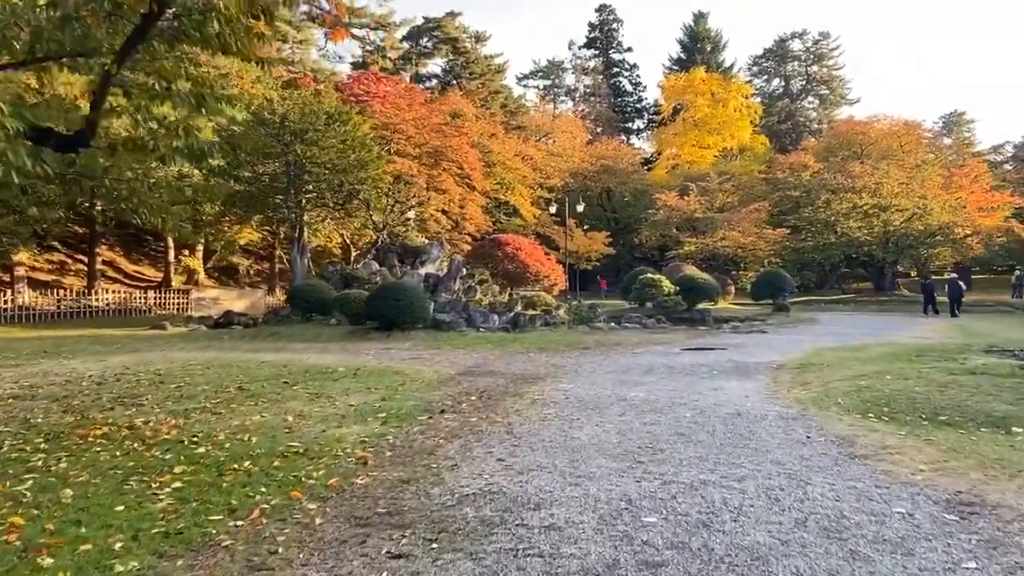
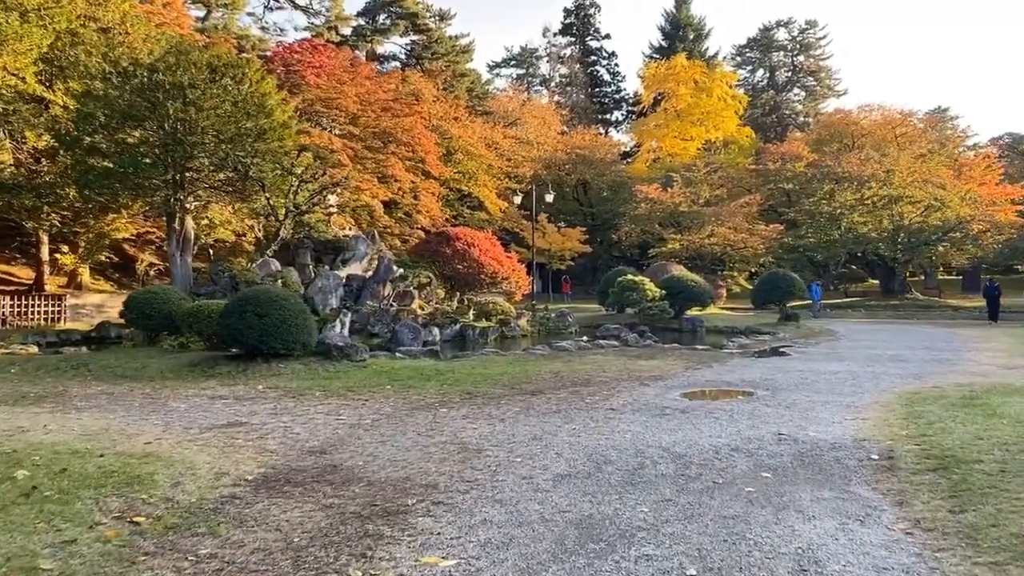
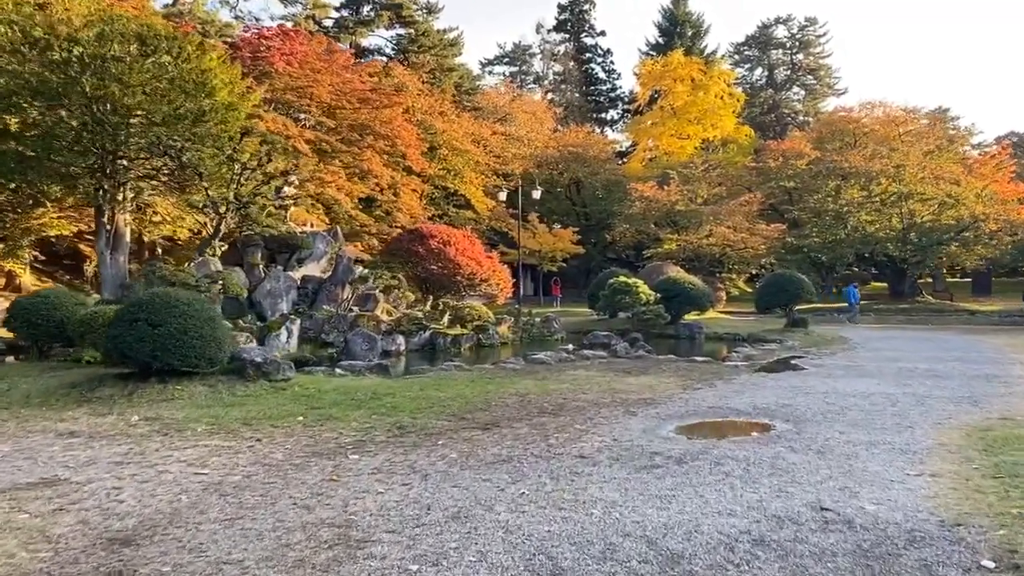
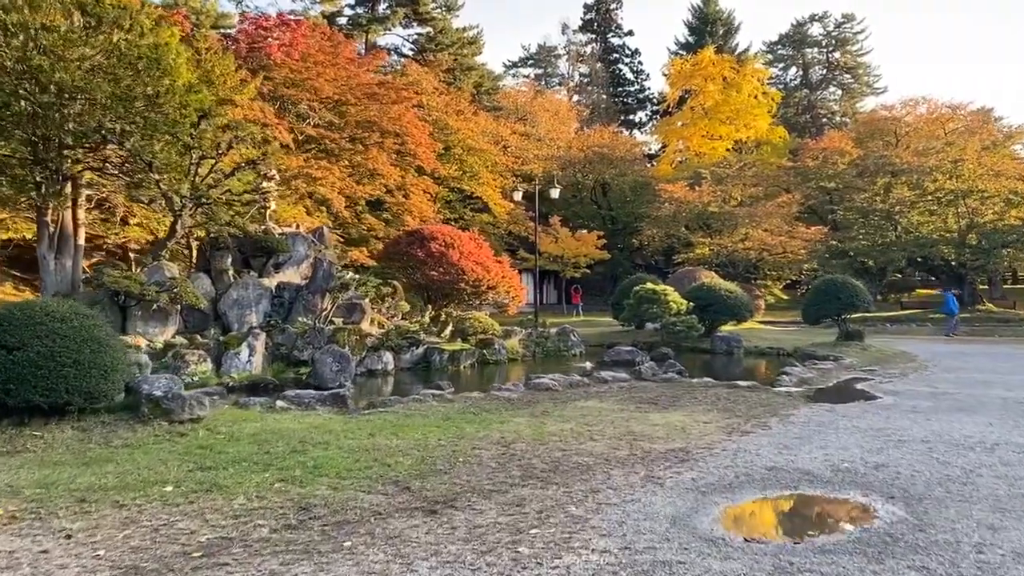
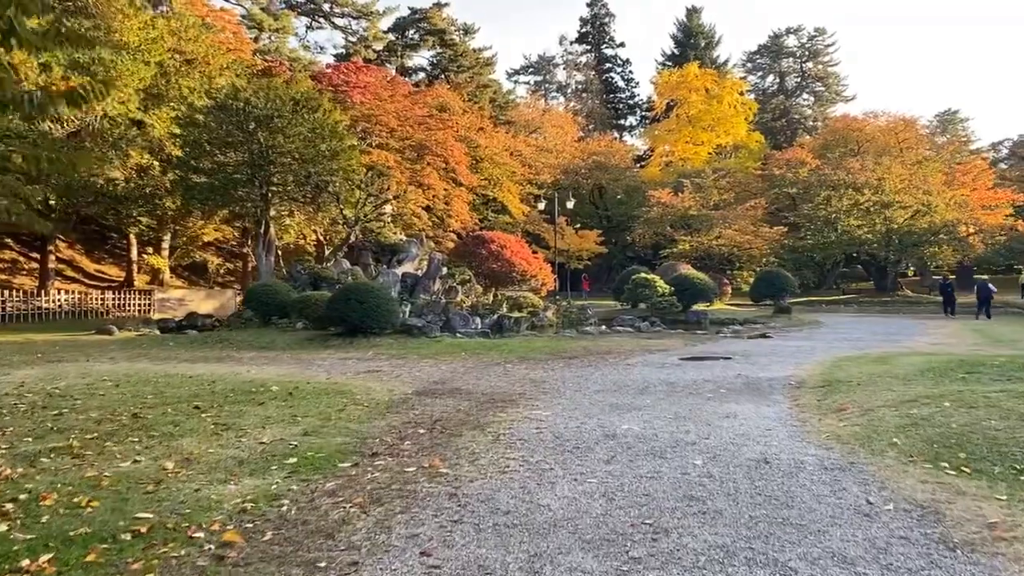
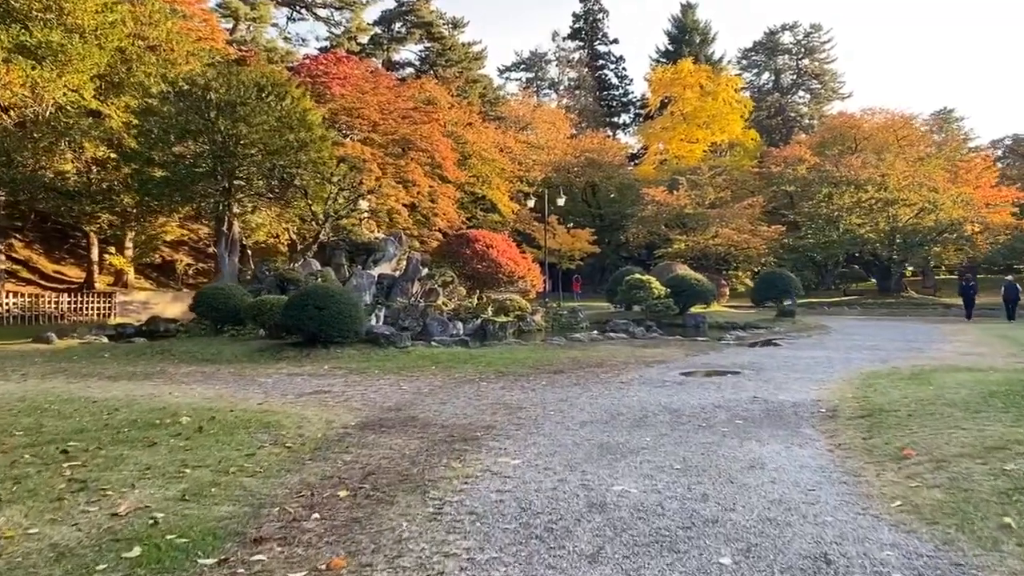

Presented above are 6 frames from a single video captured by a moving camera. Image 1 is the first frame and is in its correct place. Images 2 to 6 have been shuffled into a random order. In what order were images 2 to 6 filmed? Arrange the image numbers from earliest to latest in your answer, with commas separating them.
5, 6, 2, 3, 4
